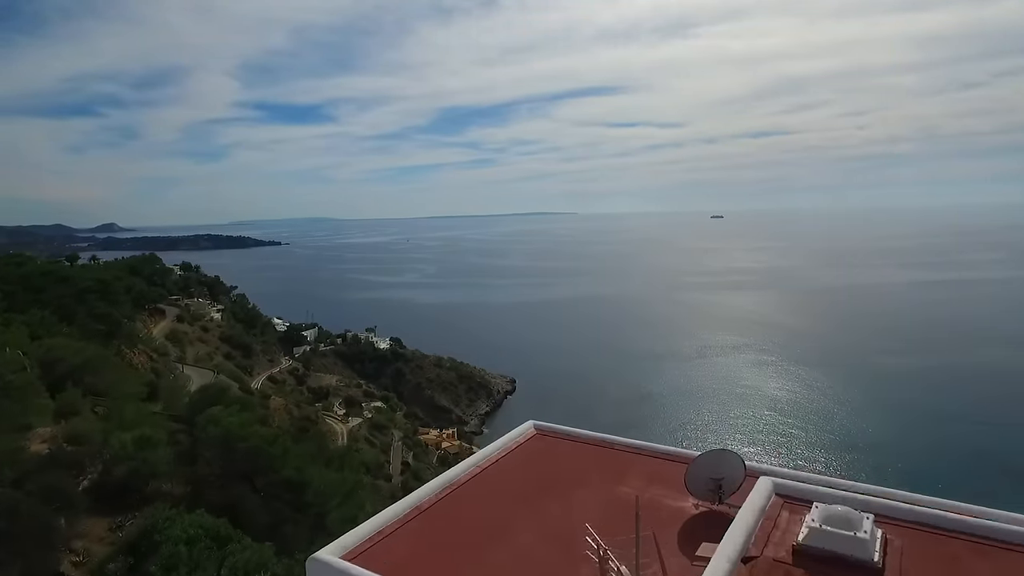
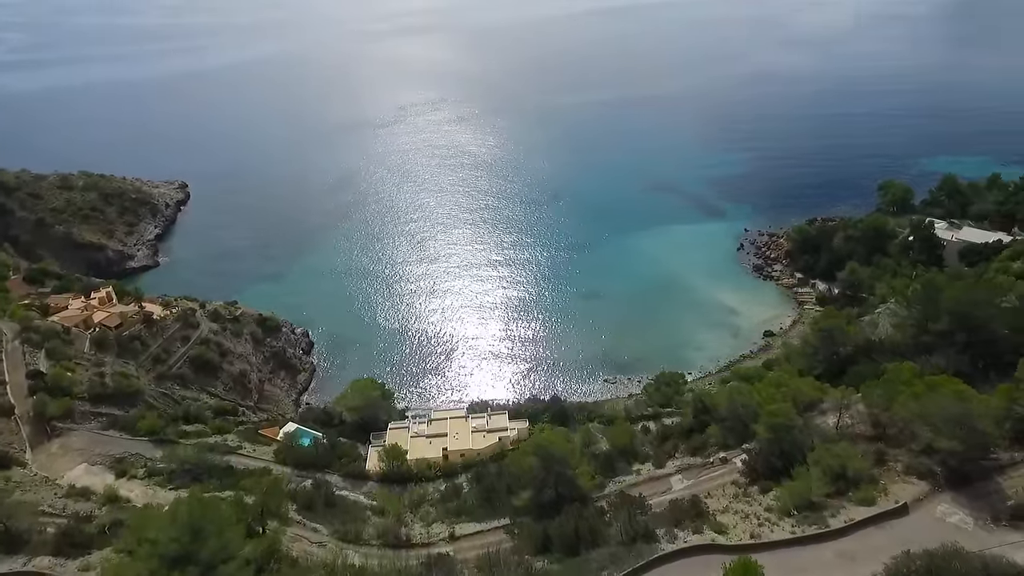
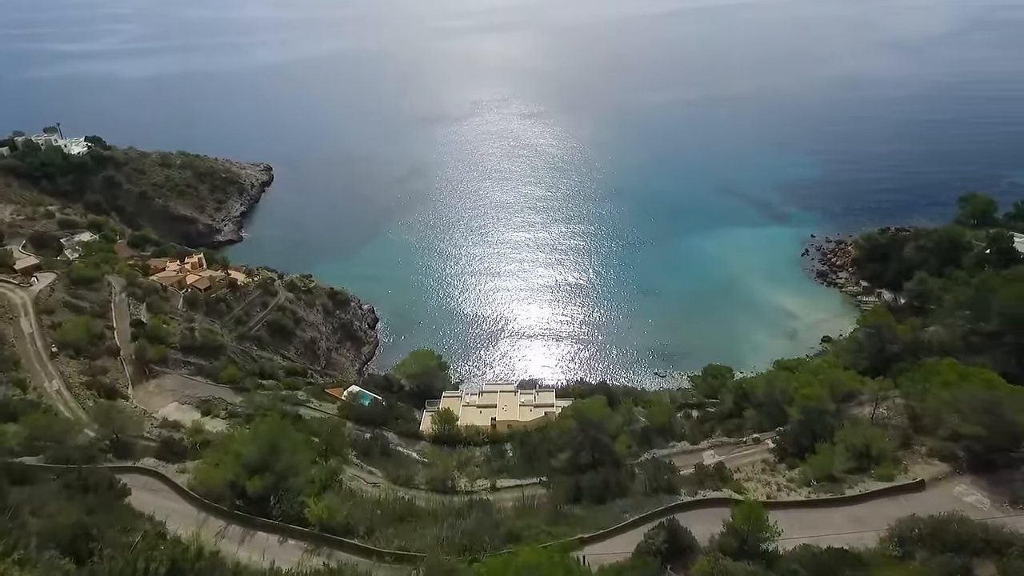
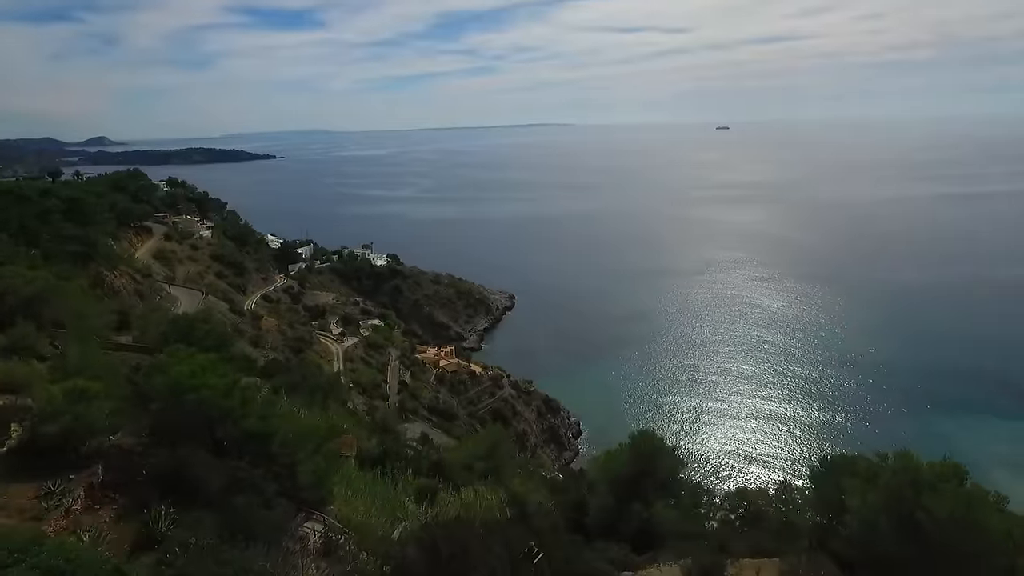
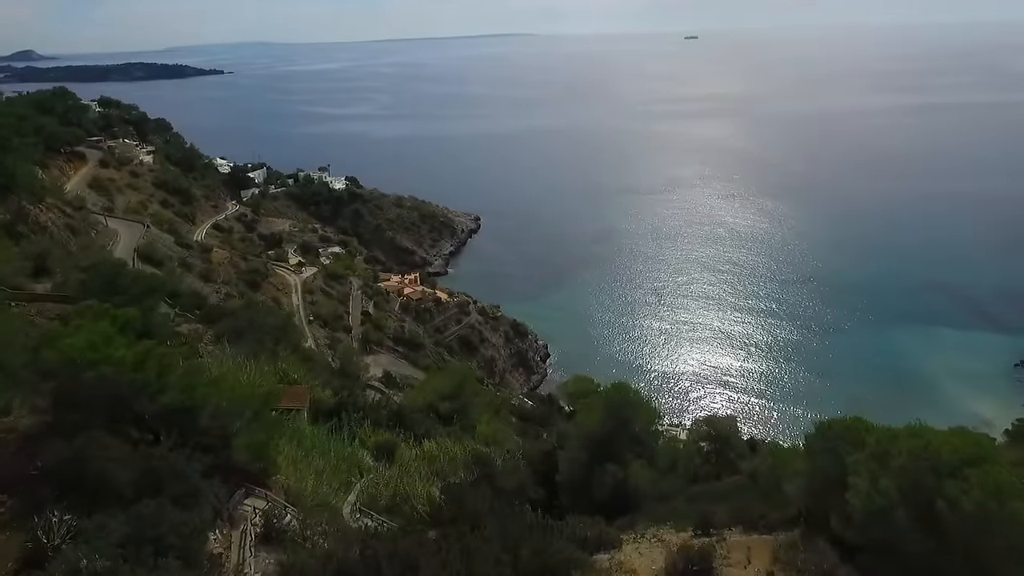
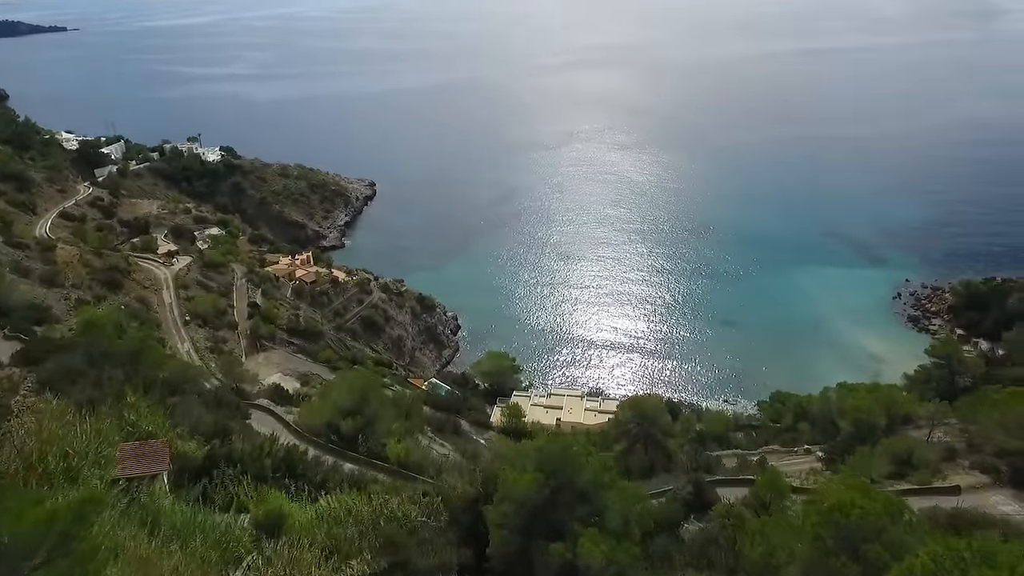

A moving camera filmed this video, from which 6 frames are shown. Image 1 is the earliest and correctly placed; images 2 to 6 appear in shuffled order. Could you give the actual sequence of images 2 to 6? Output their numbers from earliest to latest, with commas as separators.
4, 5, 6, 3, 2
